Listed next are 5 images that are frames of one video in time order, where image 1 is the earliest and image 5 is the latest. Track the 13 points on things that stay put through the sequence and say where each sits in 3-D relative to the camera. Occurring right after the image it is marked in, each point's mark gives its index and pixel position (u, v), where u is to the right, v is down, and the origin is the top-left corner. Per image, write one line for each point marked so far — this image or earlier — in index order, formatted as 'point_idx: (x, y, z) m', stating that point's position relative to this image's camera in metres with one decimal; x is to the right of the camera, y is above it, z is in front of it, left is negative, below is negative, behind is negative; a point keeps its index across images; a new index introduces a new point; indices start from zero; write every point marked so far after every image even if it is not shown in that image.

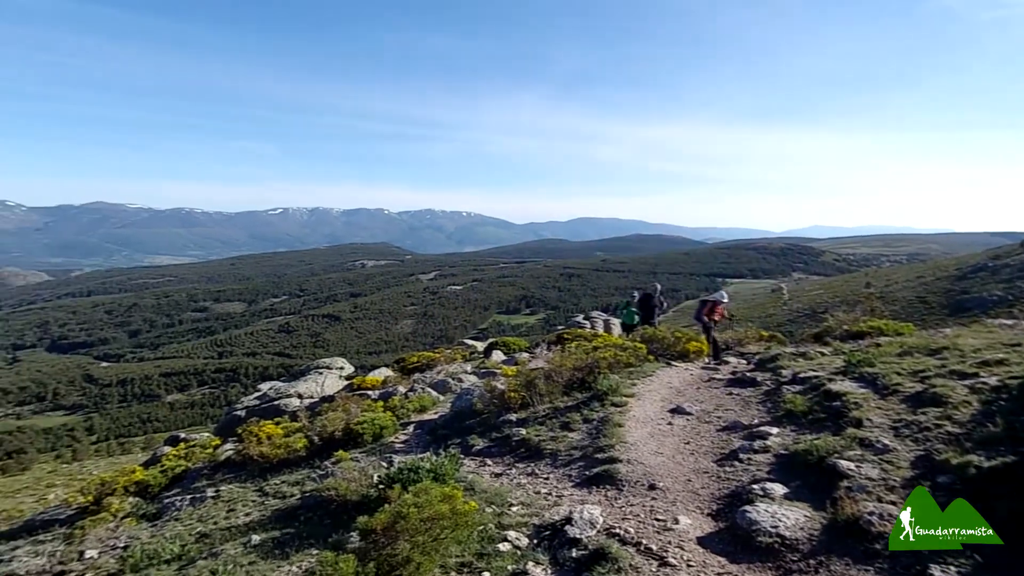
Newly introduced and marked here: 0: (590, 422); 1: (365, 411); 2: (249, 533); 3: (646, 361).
0: (+2.1, -3.6, +14.7) m
1: (-4.4, -3.8, +16.7) m
2: (-6.1, -5.6, +12.5) m
3: (+4.5, -2.4, +18.2) m
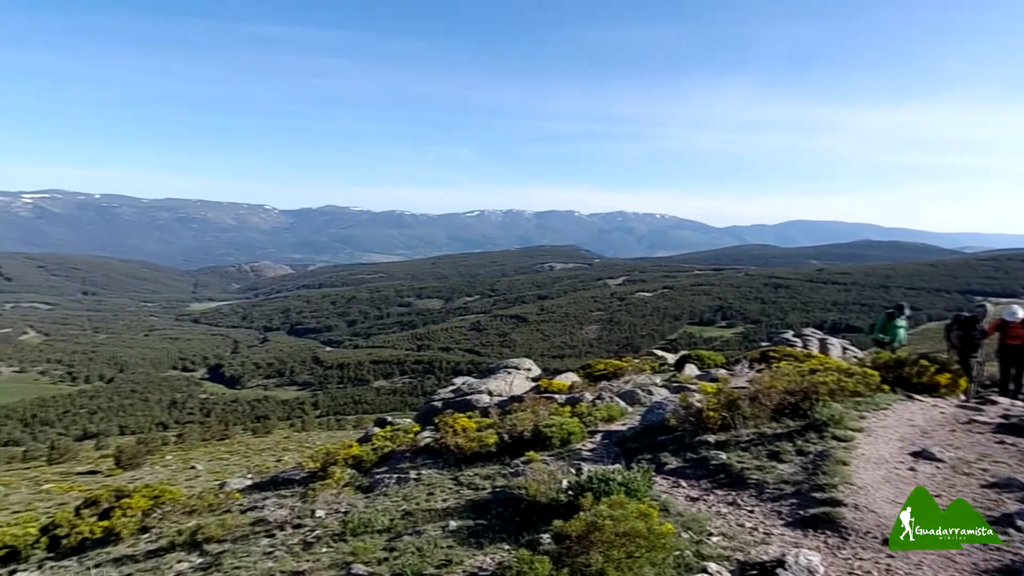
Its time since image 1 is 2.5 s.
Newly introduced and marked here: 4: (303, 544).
0: (+7.0, -4.0, +13.0) m
1: (+1.3, -3.9, +16.8) m
2: (-1.6, -5.6, +13.3) m
3: (+10.3, -2.9, +15.7) m
4: (-4.9, -6.0, +12.9) m
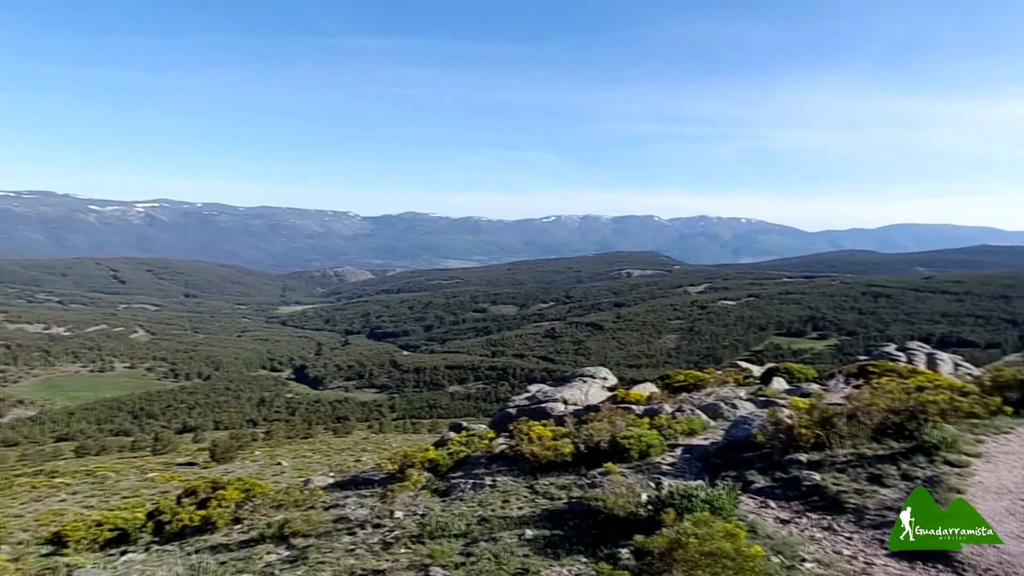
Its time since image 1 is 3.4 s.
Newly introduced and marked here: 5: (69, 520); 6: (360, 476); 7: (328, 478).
0: (+8.8, -4.2, +12.0) m
1: (+3.5, -4.1, +16.4) m
2: (+0.3, -5.8, +13.2) m
3: (+12.4, -3.2, +14.2) m
4: (-3.1, -6.2, +13.2) m
5: (-13.6, -7.2, +16.9) m
6: (-5.0, -6.2, +18.0) m
7: (-6.1, -6.3, +18.3) m
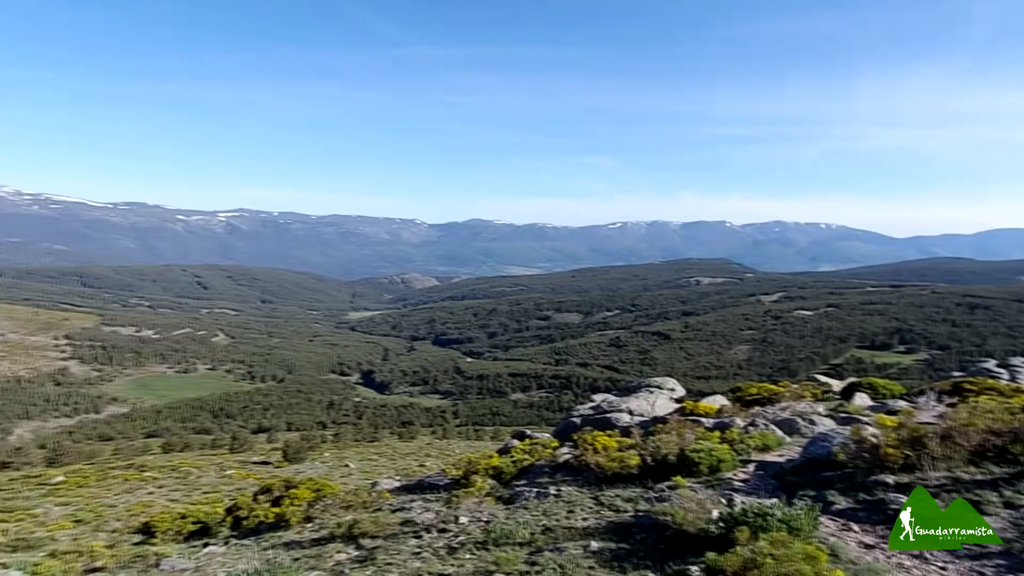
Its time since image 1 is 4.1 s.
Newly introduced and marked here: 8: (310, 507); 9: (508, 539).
0: (+10.2, -4.4, +11.0) m
1: (+5.4, -4.4, +15.9) m
2: (+1.9, -6.0, +13.0) m
3: (+14.0, -3.5, +12.9) m
4: (-1.5, -6.4, +13.3) m
5: (-11.7, -7.3, +17.9) m
6: (-3.0, -6.4, +18.3) m
7: (-4.1, -6.6, +18.7) m
8: (-6.2, -6.7, +16.6) m
9: (-0.1, -6.1, +13.3) m
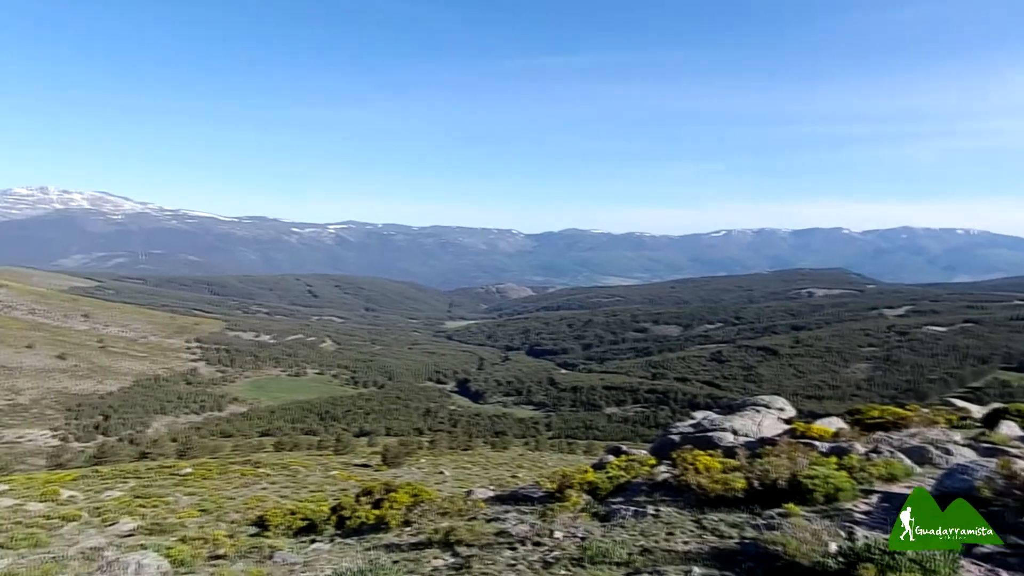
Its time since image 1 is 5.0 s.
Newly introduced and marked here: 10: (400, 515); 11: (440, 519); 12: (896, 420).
0: (+12.1, -4.7, +9.2) m
1: (+8.0, -4.7, +14.7) m
2: (+4.1, -6.2, +12.3) m
3: (+16.1, -3.8, +10.5) m
4: (+0.8, -6.6, +13.2) m
5: (-8.5, -7.7, +19.3) m
6: (+0.1, -6.8, +18.3) m
7: (-0.9, -6.9, +18.8) m
8: (-3.3, -7.0, +17.1) m
9: (+2.3, -6.4, +13.0) m
10: (-3.5, -7.0, +16.8) m
11: (-2.2, -6.9, +16.4) m
12: (+11.8, -4.2, +17.5) m
